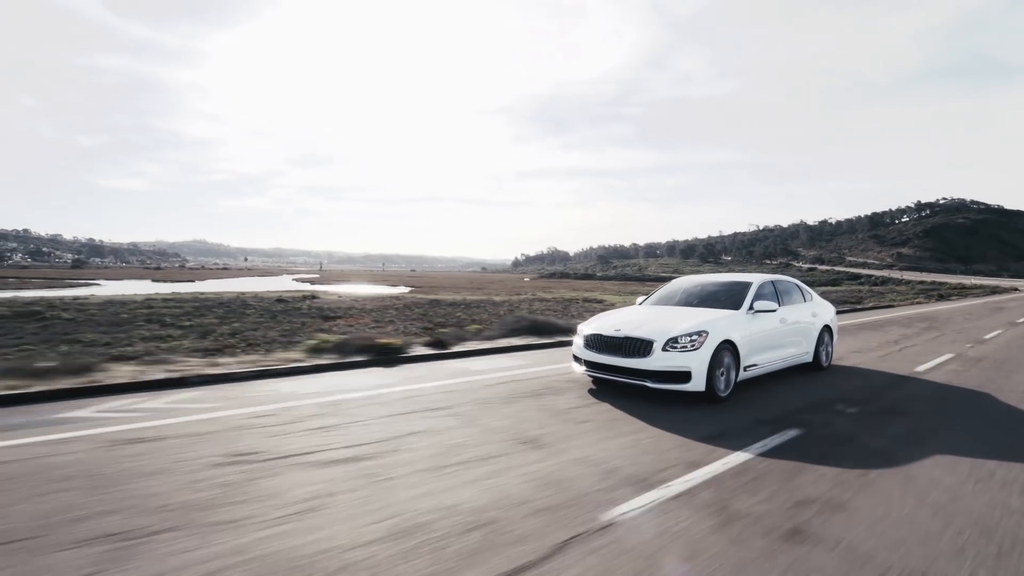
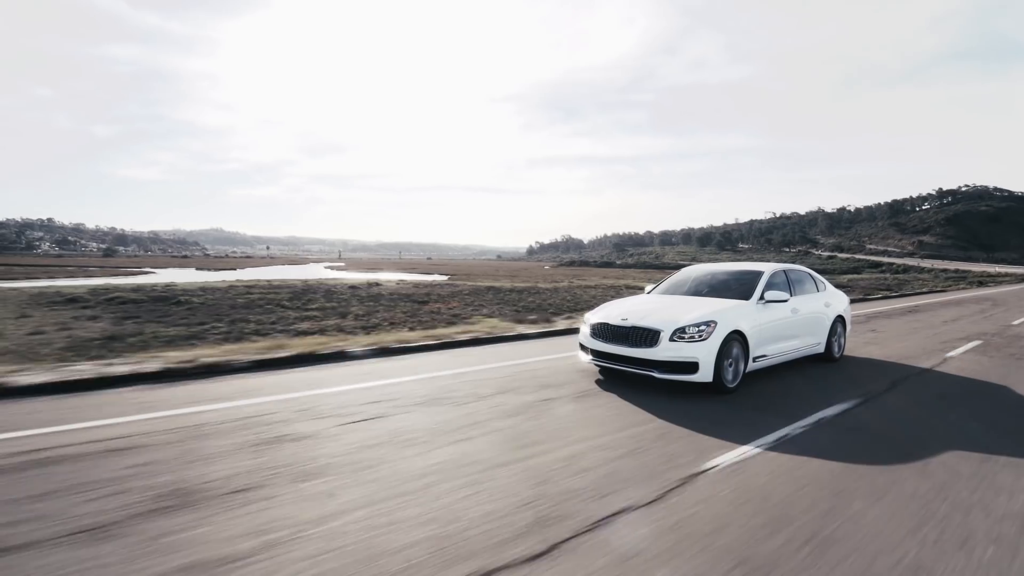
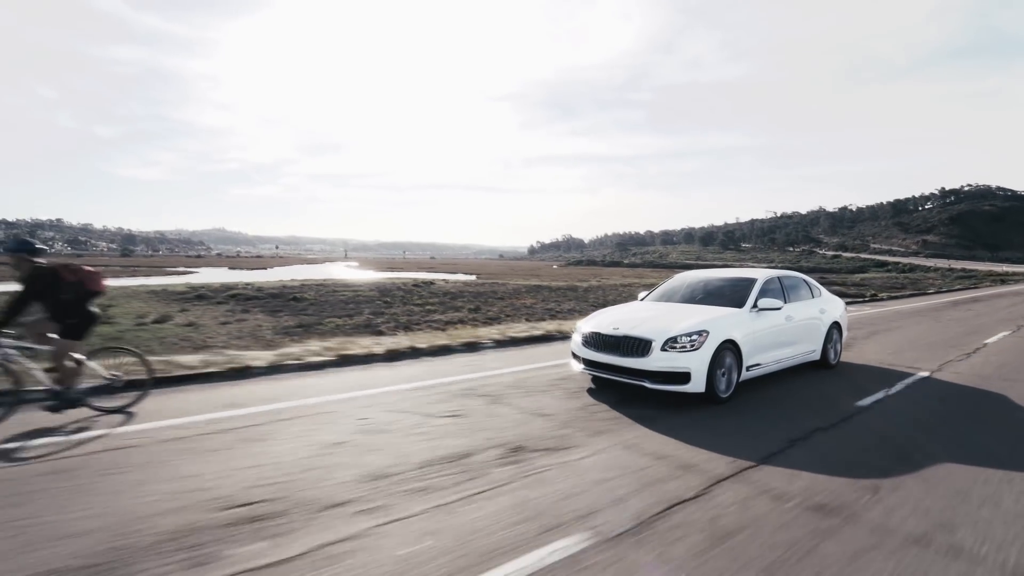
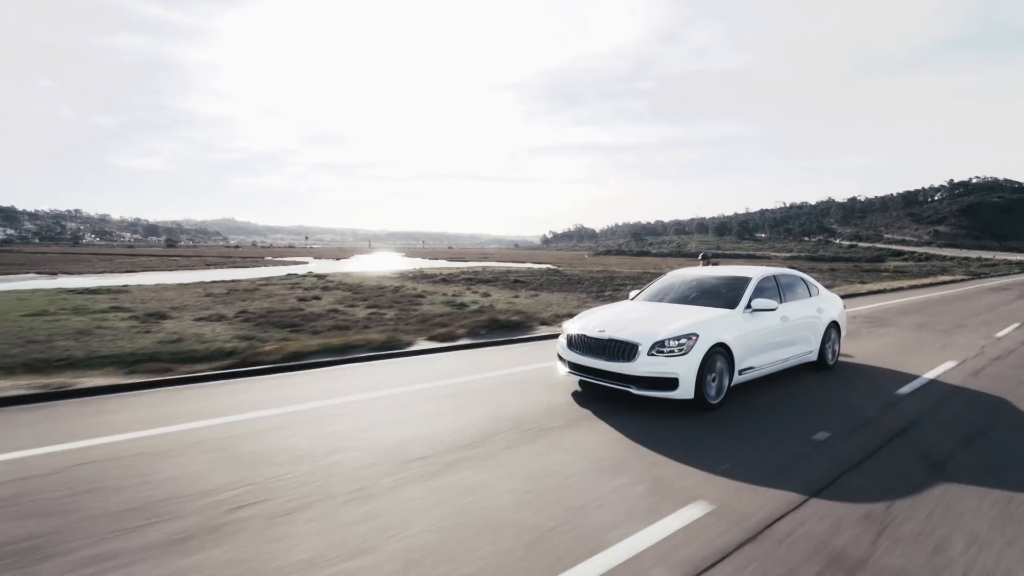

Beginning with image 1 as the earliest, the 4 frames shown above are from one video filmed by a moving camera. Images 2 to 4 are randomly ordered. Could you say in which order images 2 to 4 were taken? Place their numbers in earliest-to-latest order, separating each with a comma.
2, 3, 4
